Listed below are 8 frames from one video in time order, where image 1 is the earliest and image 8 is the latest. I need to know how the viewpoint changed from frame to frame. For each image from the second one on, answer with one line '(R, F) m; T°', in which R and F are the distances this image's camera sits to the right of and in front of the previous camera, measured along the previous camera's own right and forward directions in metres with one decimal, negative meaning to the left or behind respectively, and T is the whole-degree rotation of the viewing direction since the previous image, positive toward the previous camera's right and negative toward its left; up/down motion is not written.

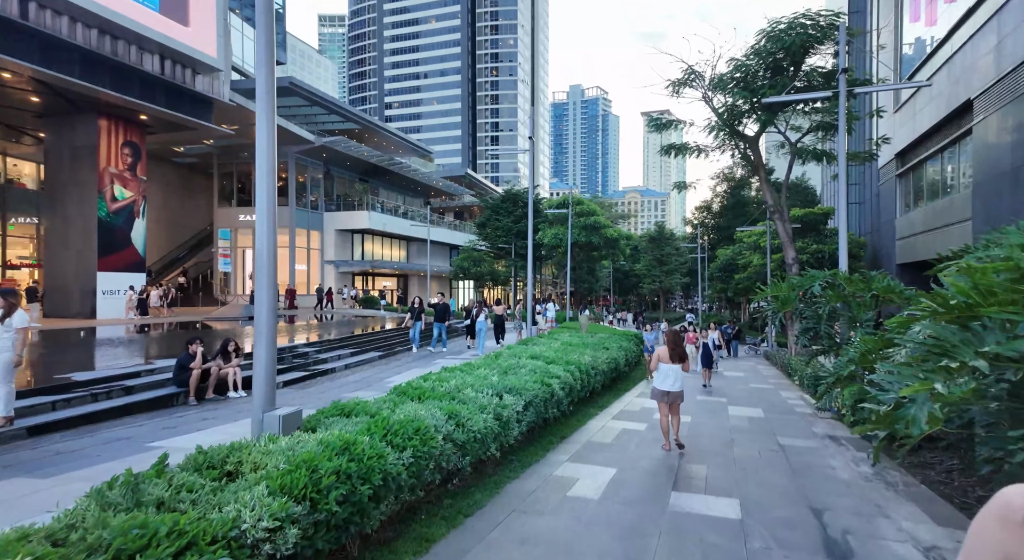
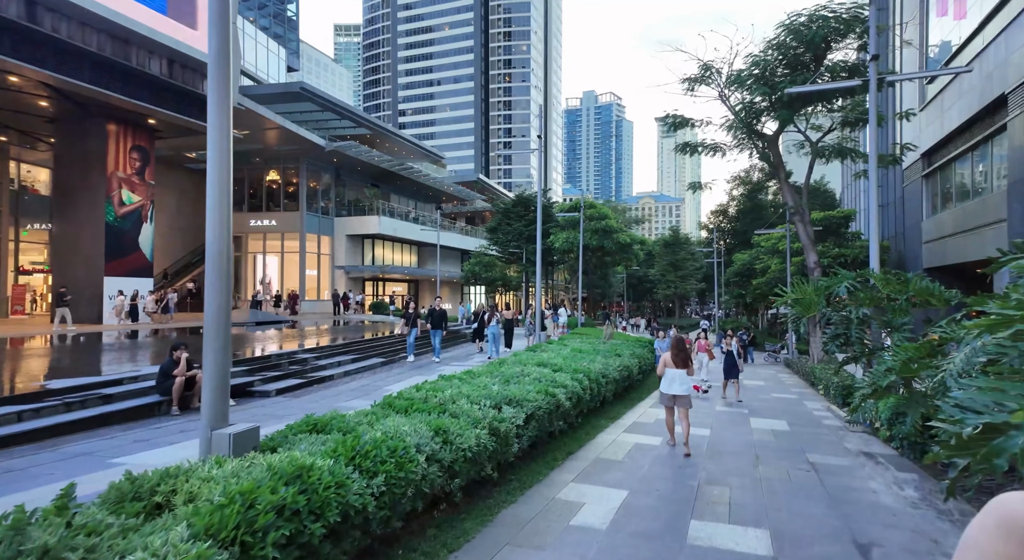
(+0.1, +0.5) m; -1°
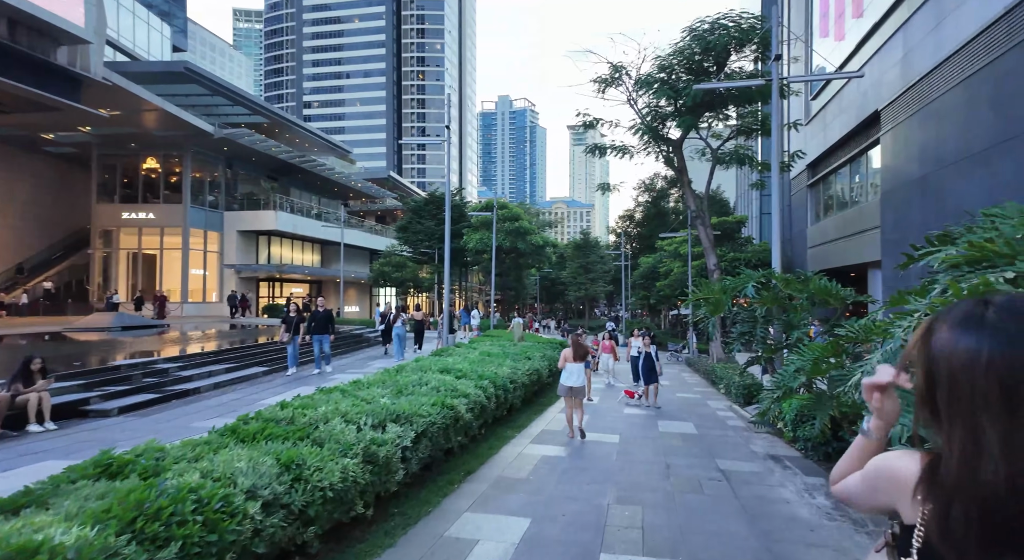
(+0.2, +0.7) m; +8°
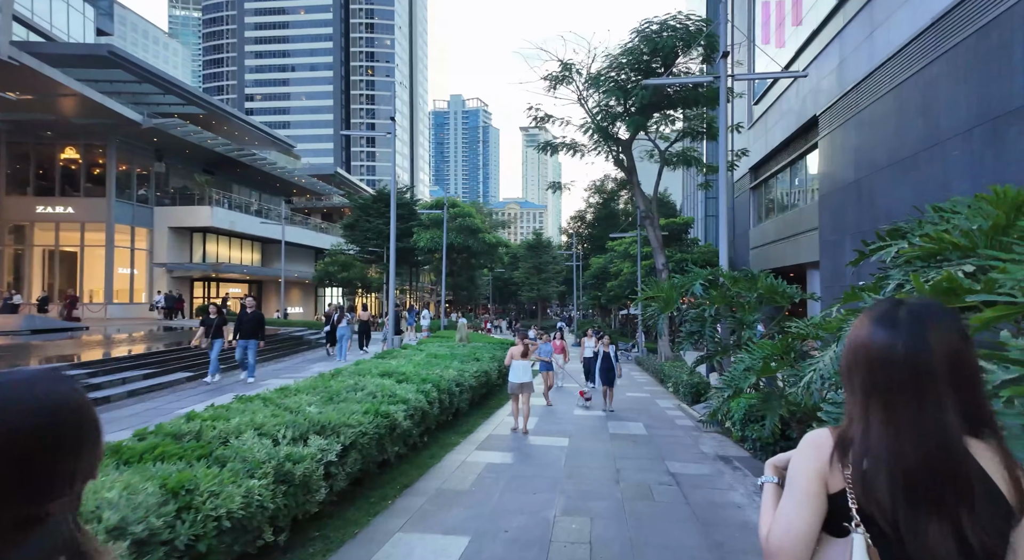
(+0.1, +0.4) m; +5°
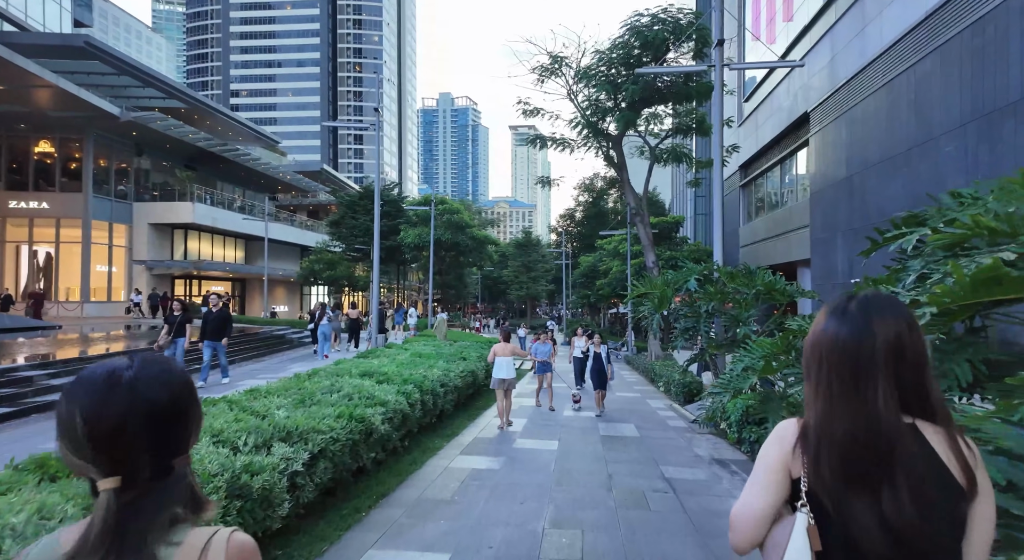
(0.0, +0.4) m; +1°
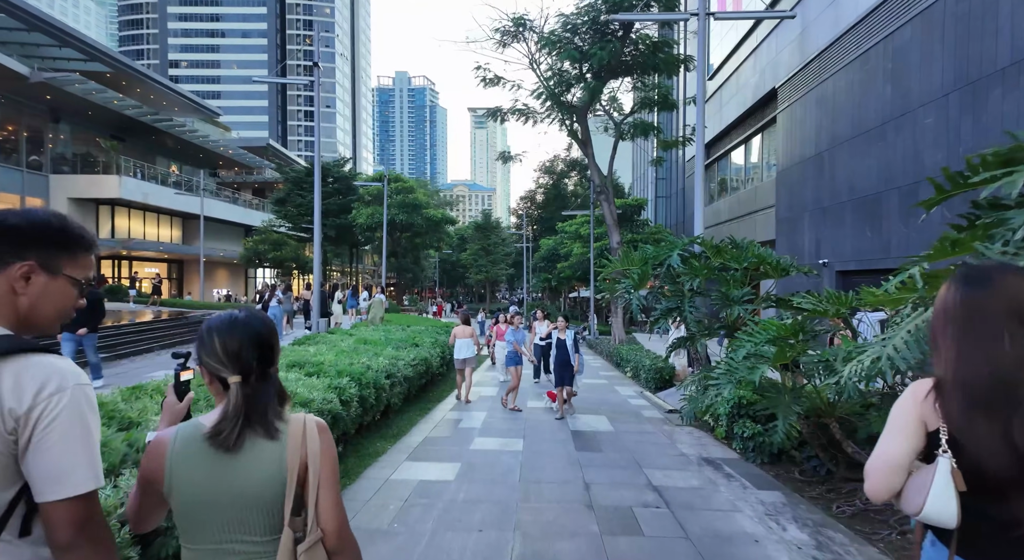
(0.0, +1.1) m; +4°
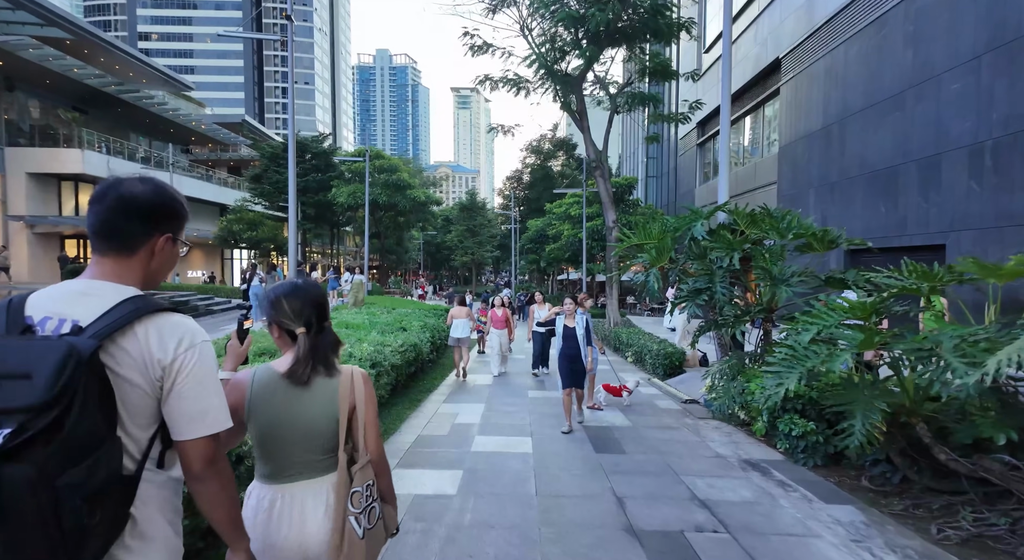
(-0.2, +1.0) m; +2°
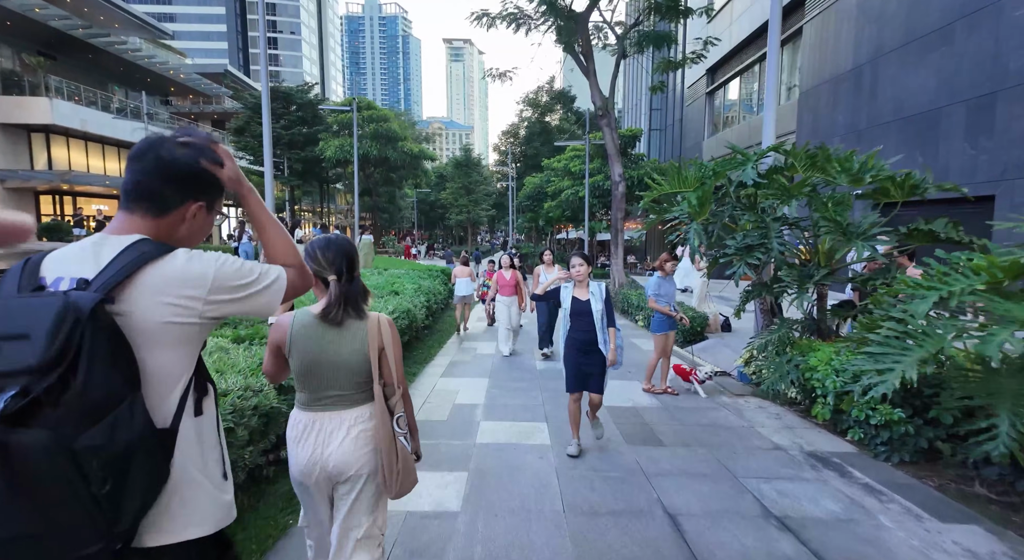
(-0.1, +1.1) m; 0°
